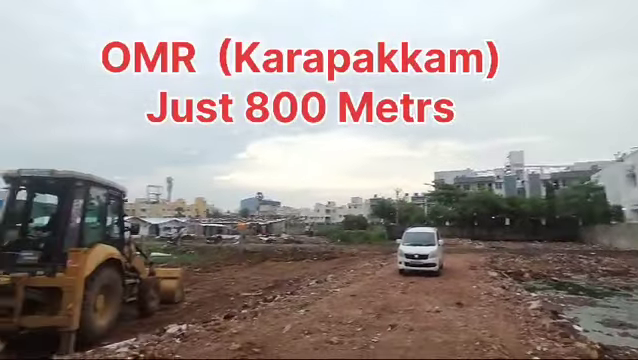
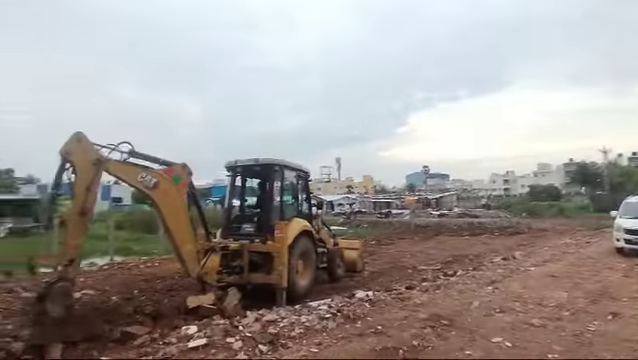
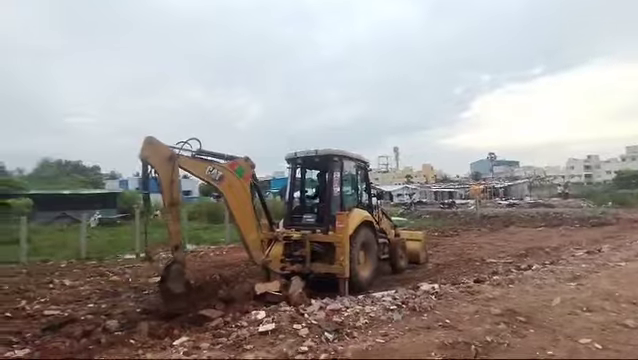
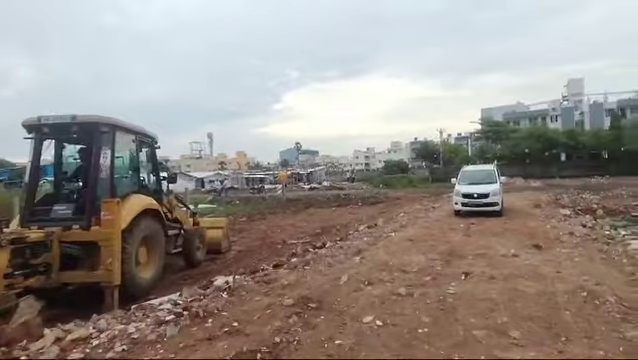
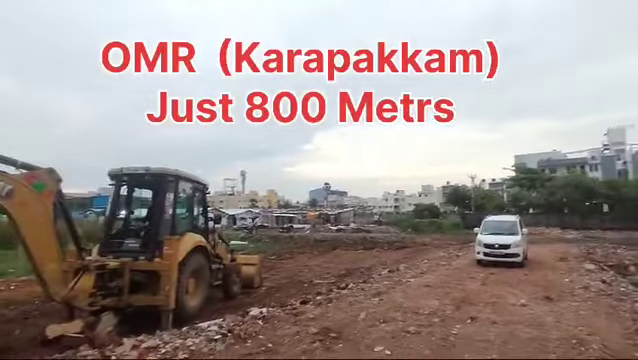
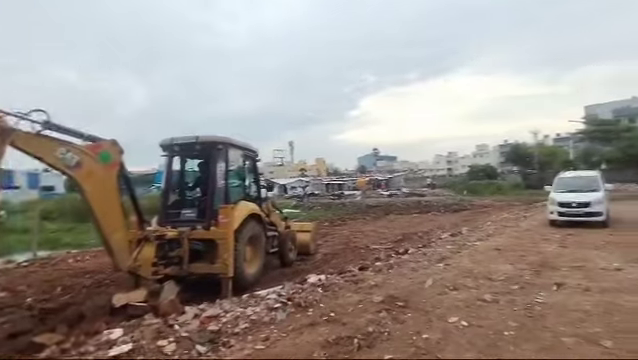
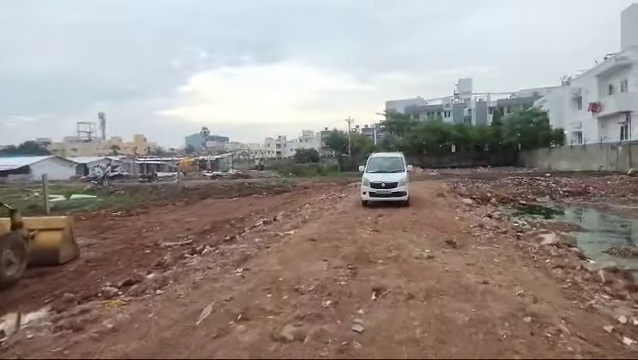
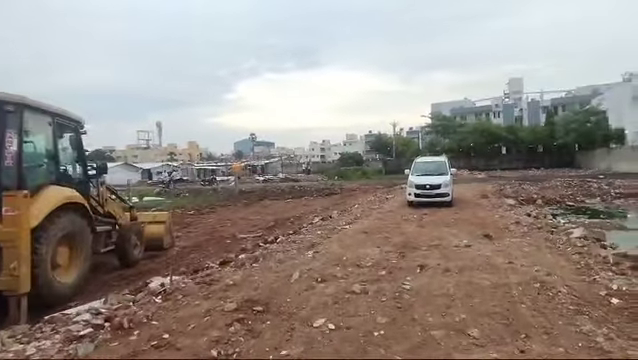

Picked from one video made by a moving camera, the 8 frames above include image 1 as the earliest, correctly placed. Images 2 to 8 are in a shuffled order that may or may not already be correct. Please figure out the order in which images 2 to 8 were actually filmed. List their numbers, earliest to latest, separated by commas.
5, 2, 3, 6, 4, 8, 7
